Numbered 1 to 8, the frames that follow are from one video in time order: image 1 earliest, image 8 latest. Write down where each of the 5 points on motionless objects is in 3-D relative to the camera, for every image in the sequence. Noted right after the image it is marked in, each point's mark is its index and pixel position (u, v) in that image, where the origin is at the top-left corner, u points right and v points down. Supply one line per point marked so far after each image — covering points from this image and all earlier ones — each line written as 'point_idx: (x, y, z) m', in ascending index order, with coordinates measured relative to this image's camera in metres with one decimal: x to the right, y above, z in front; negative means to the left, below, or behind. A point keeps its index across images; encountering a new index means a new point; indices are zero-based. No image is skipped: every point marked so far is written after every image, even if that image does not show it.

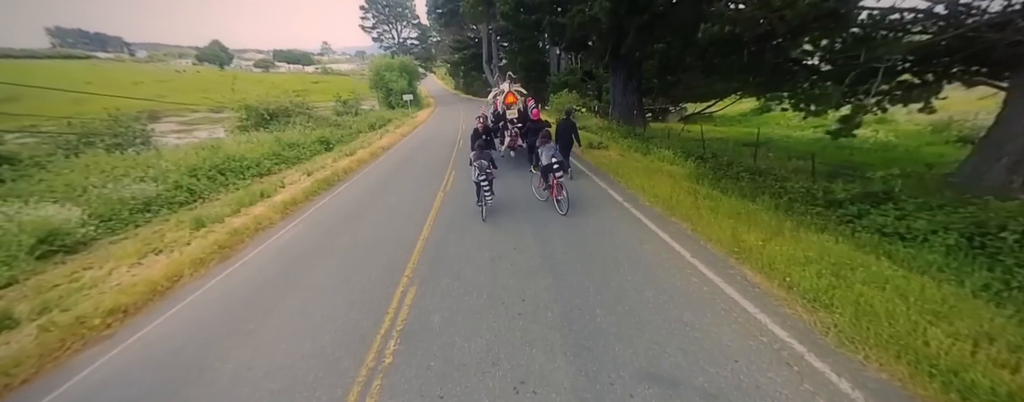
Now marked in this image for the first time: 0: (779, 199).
0: (+6.0, 0.0, +7.6) m
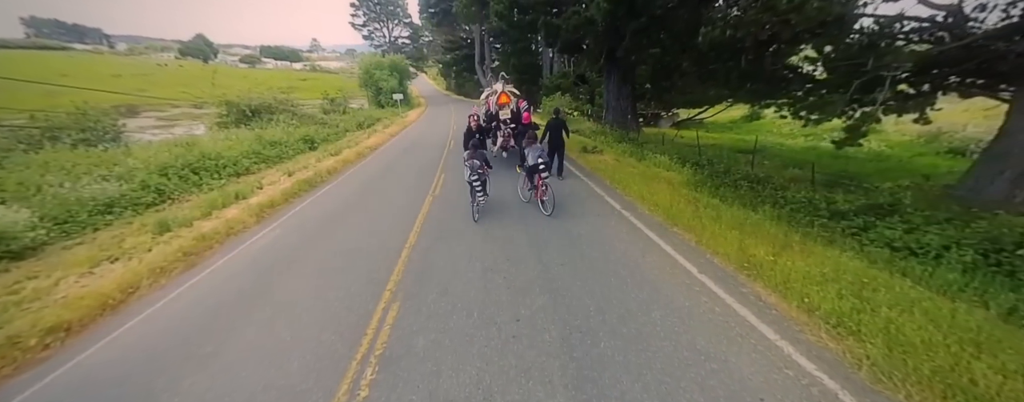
0: (+5.8, -0.2, +7.3) m
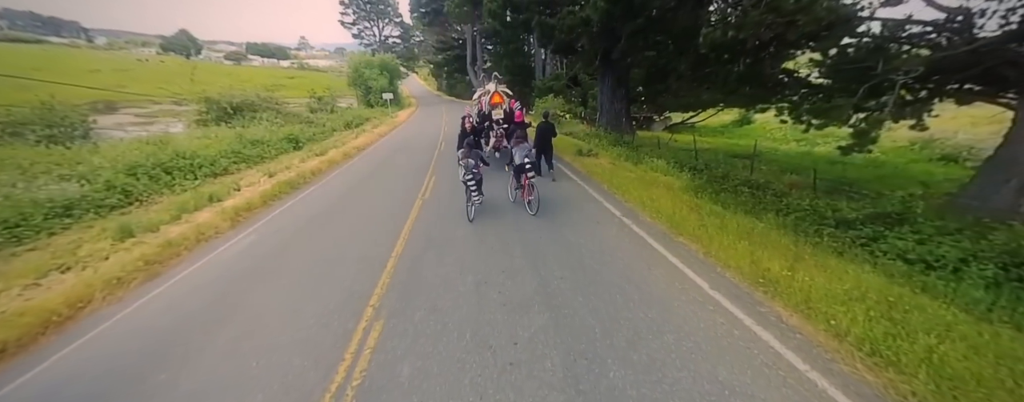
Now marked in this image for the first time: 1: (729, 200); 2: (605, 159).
0: (+5.7, -0.3, +7.0) m
1: (+5.2, 0.0, +8.0) m
2: (+3.7, +1.7, +13.2) m
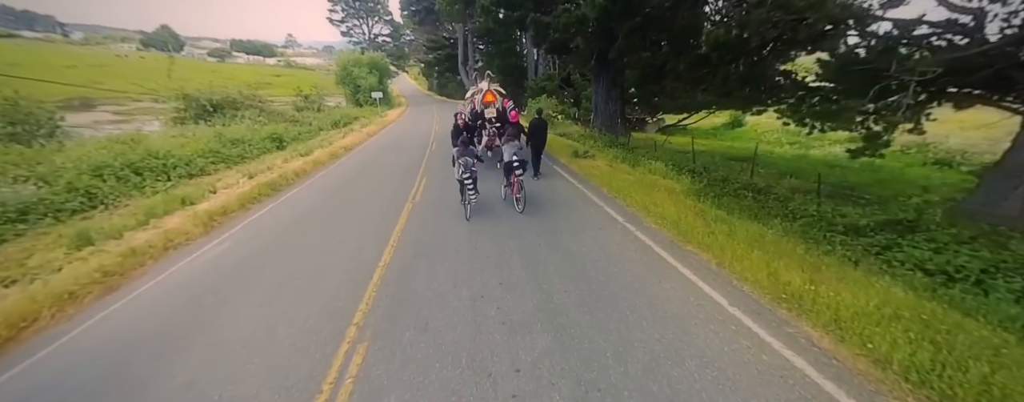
0: (+5.6, -0.4, +6.8) m
1: (+5.1, -0.1, +7.7) m
2: (+3.5, +1.5, +12.9) m
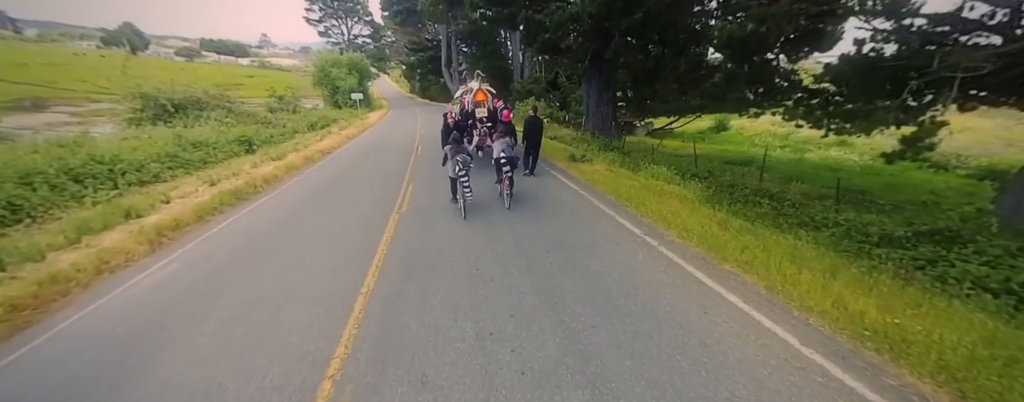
0: (+5.7, -0.6, +6.2) m
1: (+5.1, -0.2, +7.1) m
2: (+3.2, +1.3, +12.2) m
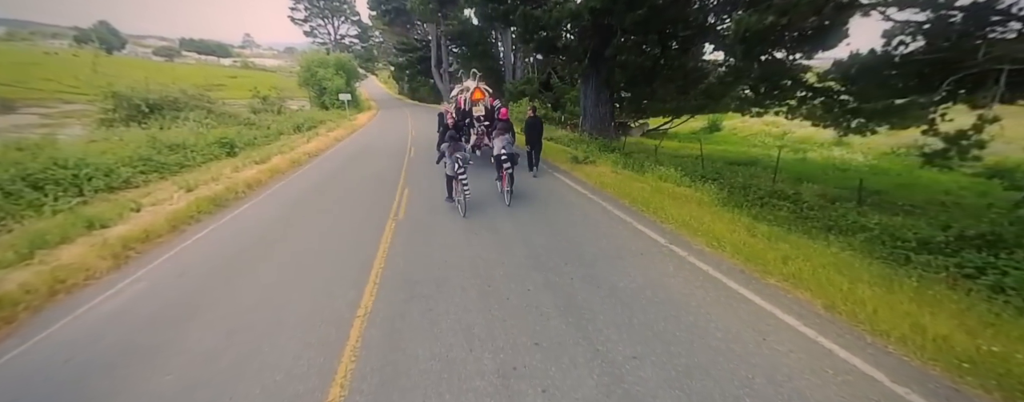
0: (+5.9, -0.7, +5.8) m
1: (+5.2, -0.3, +6.7) m
2: (+3.2, +1.2, +11.7) m
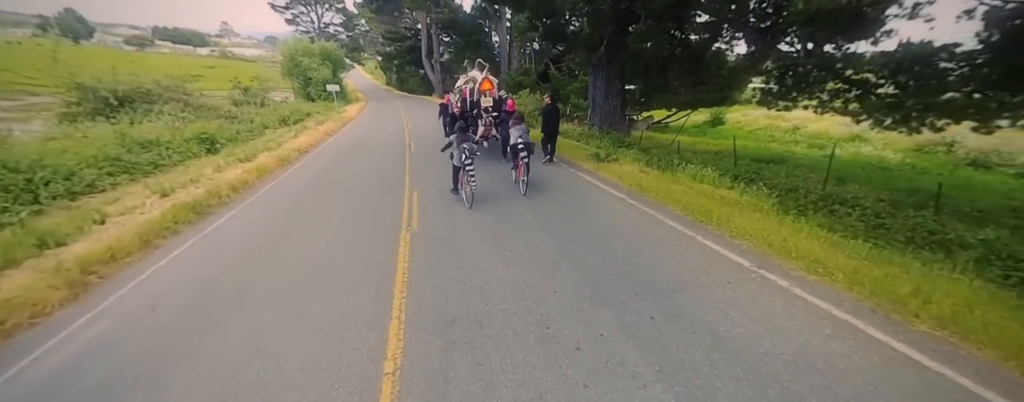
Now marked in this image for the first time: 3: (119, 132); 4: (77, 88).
0: (+6.6, -0.8, +5.0) m
1: (+5.9, -0.5, +5.9) m
2: (+3.7, +1.2, +10.8) m
3: (-18.2, +3.1, +15.6) m
4: (-25.6, +6.6, +19.9) m
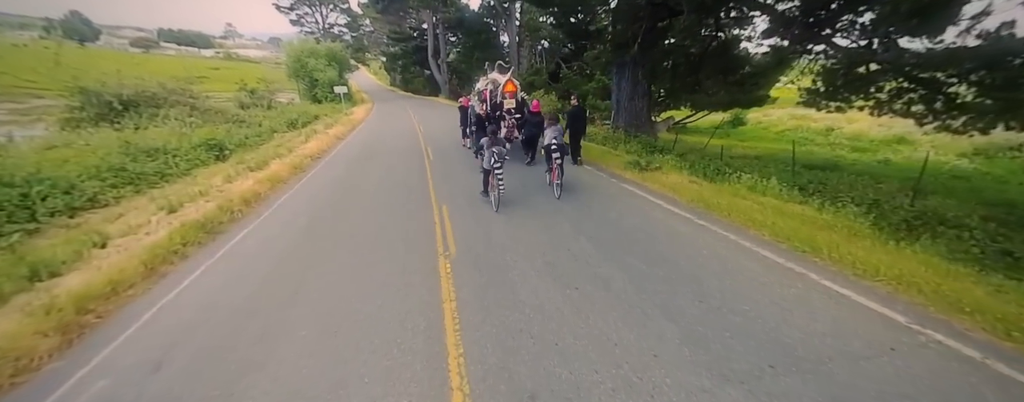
0: (+7.6, -1.2, +4.0) m
1: (+6.9, -0.9, +4.9) m
2: (+4.8, +0.8, +9.8) m
3: (-17.1, +2.7, +14.9) m
4: (-24.5, +6.1, +19.2) m
